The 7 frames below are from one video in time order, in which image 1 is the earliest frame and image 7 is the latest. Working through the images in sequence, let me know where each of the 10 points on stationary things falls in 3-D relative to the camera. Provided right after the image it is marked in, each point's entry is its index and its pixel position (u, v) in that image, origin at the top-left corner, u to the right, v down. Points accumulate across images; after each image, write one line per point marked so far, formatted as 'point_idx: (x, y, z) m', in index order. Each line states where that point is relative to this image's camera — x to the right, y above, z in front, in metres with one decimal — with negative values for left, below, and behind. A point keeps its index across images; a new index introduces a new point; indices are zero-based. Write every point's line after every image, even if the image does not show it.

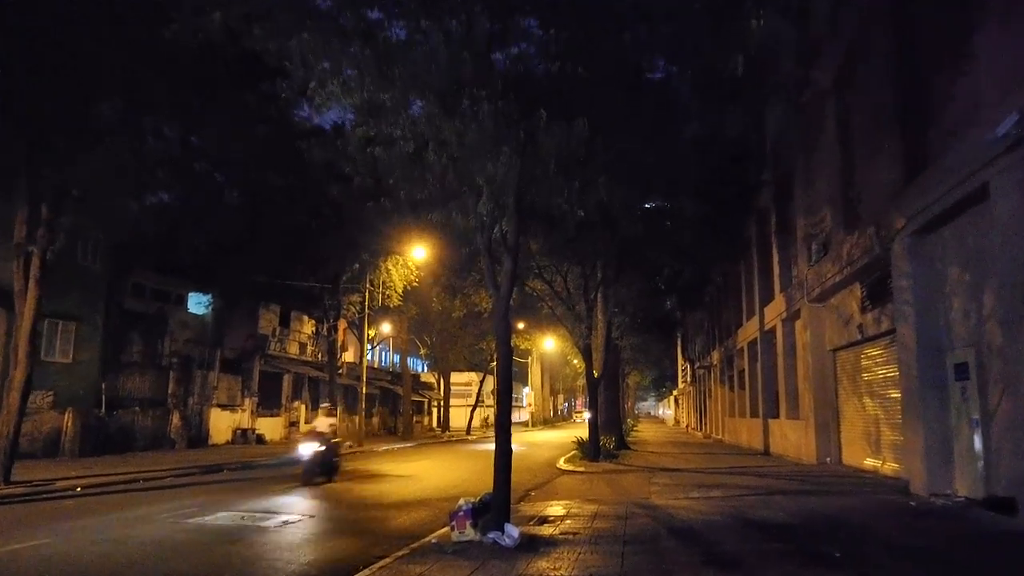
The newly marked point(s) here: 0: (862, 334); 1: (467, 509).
0: (+6.9, -0.9, +17.3) m
1: (-0.5, -2.3, +8.9) m
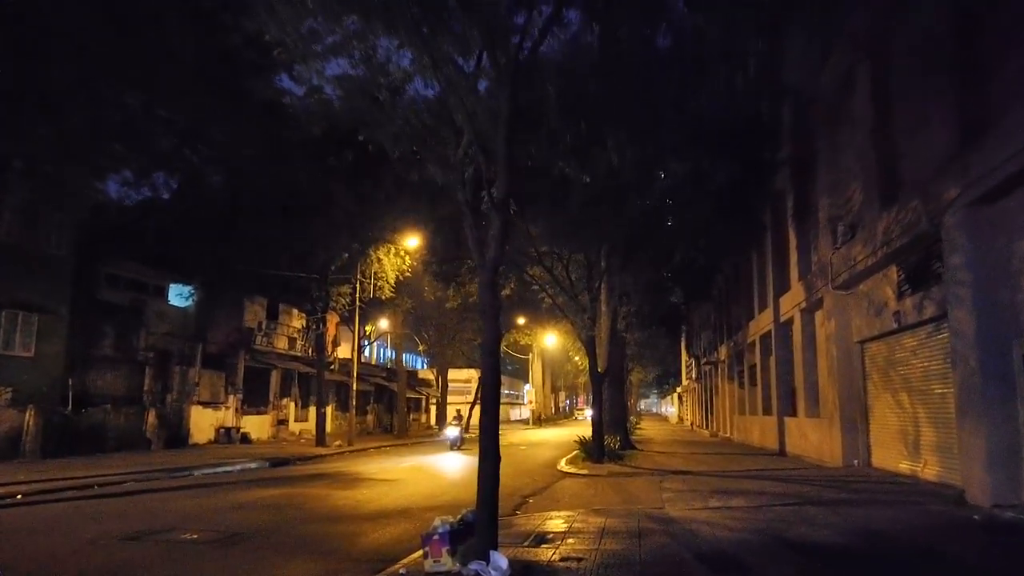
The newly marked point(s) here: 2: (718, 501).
0: (+6.8, -0.6, +15.5) m
1: (-0.6, -2.0, +7.1) m
2: (+3.1, -3.2, +13.2) m
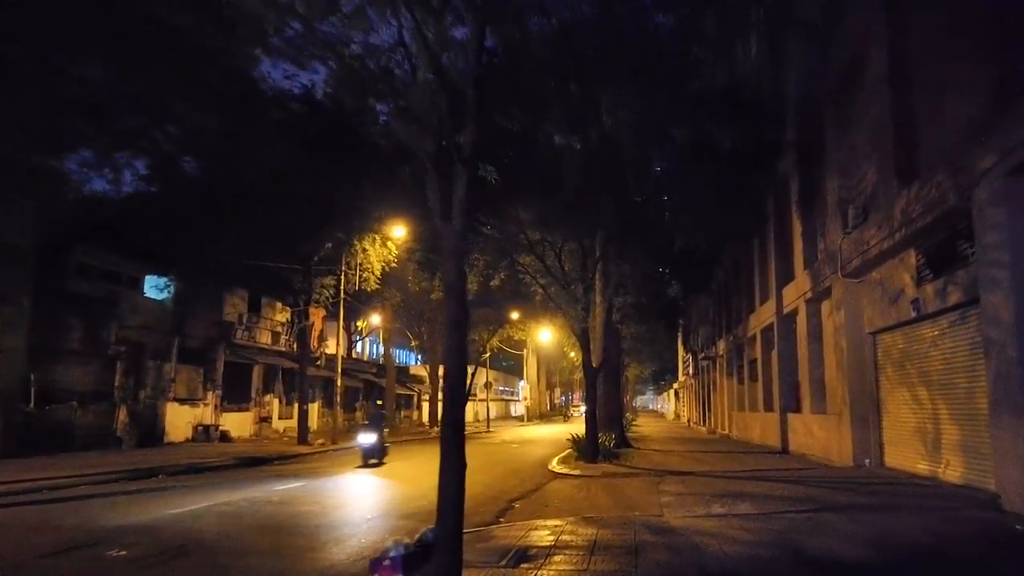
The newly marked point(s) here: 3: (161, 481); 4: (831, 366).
0: (+6.6, -0.4, +14.2) m
1: (-0.8, -1.8, +5.8) m
2: (+2.9, -3.0, +11.9) m
3: (-7.6, -4.2, +18.8) m
4: (+7.2, -1.8, +19.7) m
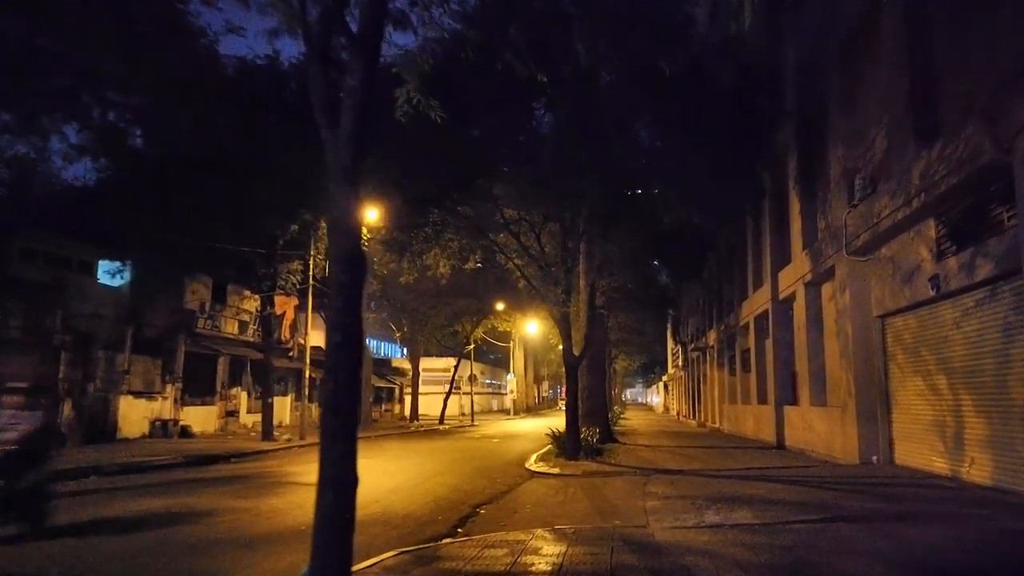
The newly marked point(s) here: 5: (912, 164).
0: (+6.1, 0.0, +12.5) m
1: (-1.2, -1.5, +4.1) m
2: (+2.4, -2.7, +10.2) m
3: (-8.2, -3.8, +17.0) m
4: (+6.6, -1.4, +18.0) m
5: (+5.9, +1.8, +12.9) m
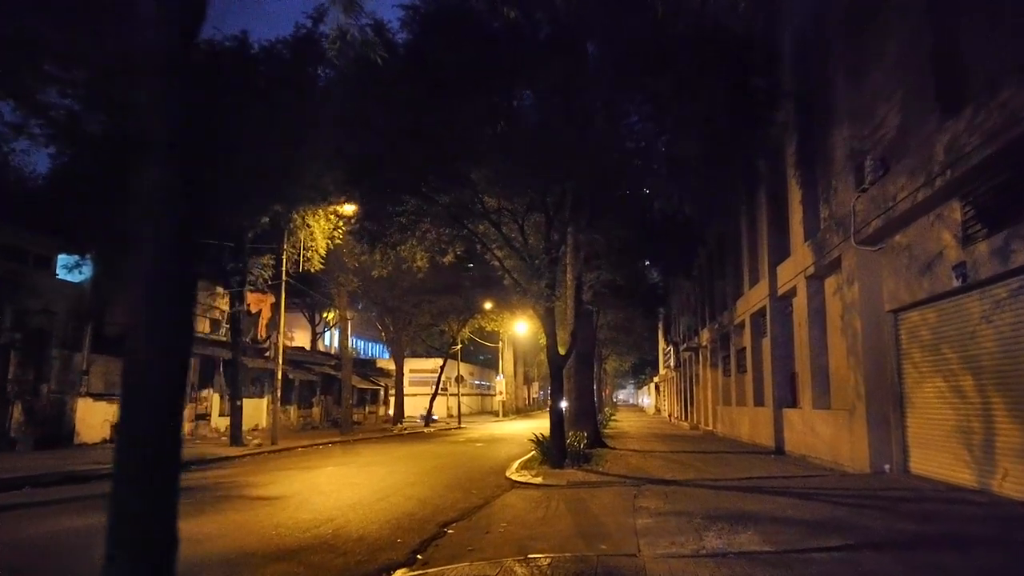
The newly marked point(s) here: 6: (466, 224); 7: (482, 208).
0: (+5.7, +0.1, +11.1) m
1: (-1.4, -1.3, +2.6) m
2: (+2.1, -2.5, +8.8) m
3: (-8.6, -3.6, +15.5) m
4: (+6.2, -1.2, +16.6) m
5: (+5.5, +2.0, +11.5) m
6: (-1.0, +1.4, +19.4) m
7: (-0.7, +1.7, +18.9) m
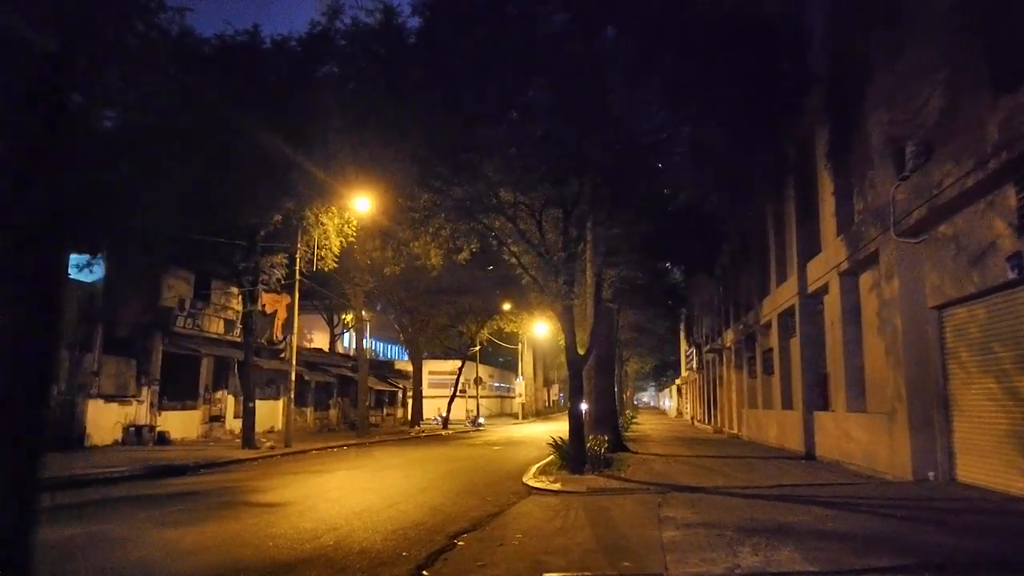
0: (+5.9, +0.2, +10.2) m
1: (-1.4, -1.2, +1.9) m
2: (+2.2, -2.4, +7.9) m
3: (-8.3, -3.6, +14.9) m
4: (+6.5, -1.2, +15.7) m
5: (+5.7, +2.0, +10.6) m
6: (-0.7, +1.5, +18.6) m
7: (-0.3, +1.8, +18.1) m
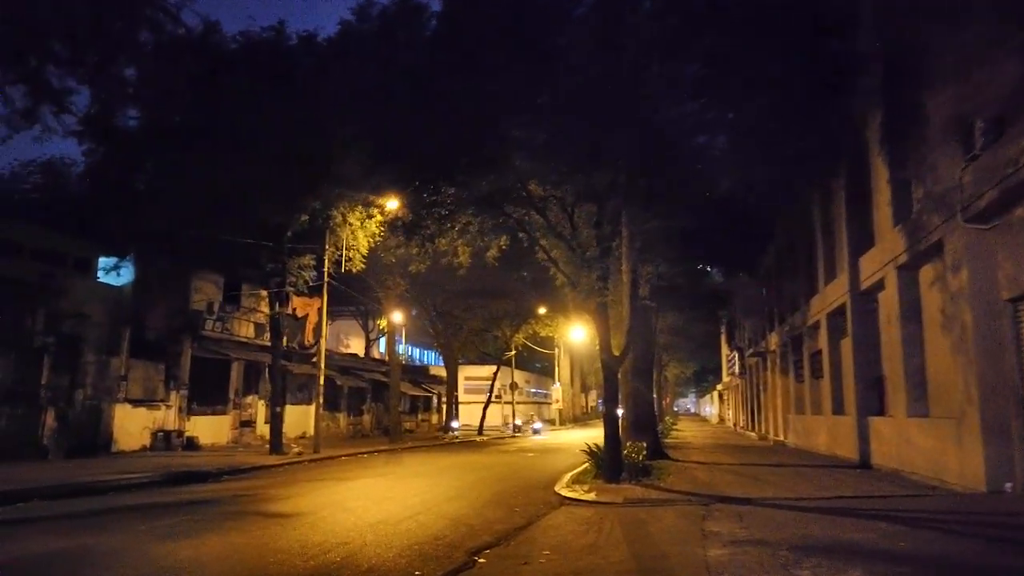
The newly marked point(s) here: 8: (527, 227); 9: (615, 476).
0: (+6.2, +0.3, +9.0) m
1: (-1.5, -1.1, +1.0) m
2: (+2.4, -2.3, +6.9) m
3: (-7.8, -3.6, +14.3) m
4: (+7.1, -1.1, +14.4) m
5: (+6.0, +2.2, +9.4) m
6: (0.0, +1.5, +17.7) m
7: (+0.3, +1.8, +17.2) m
8: (+0.3, +1.3, +18.5) m
9: (+1.9, -3.4, +16.1) m
